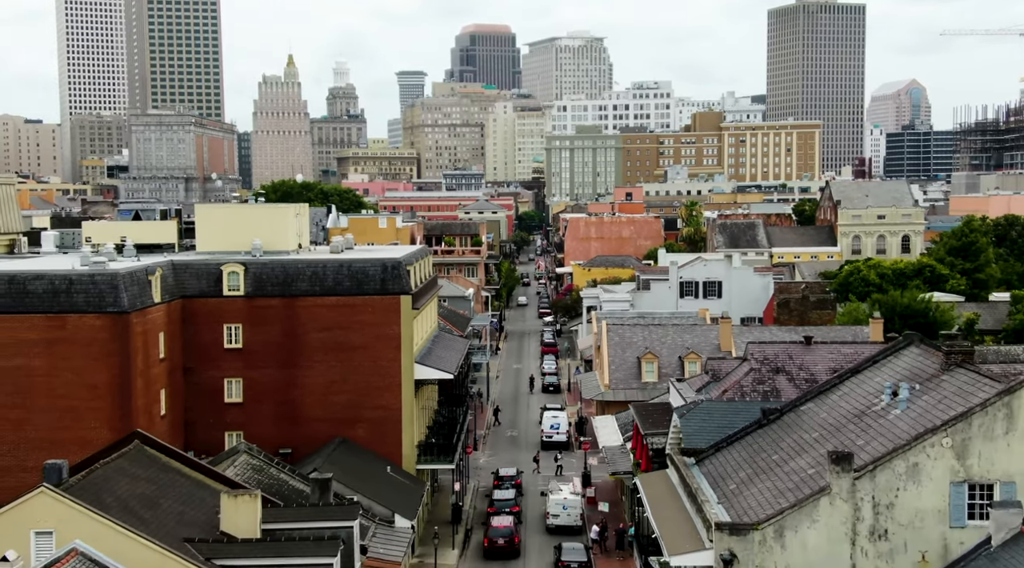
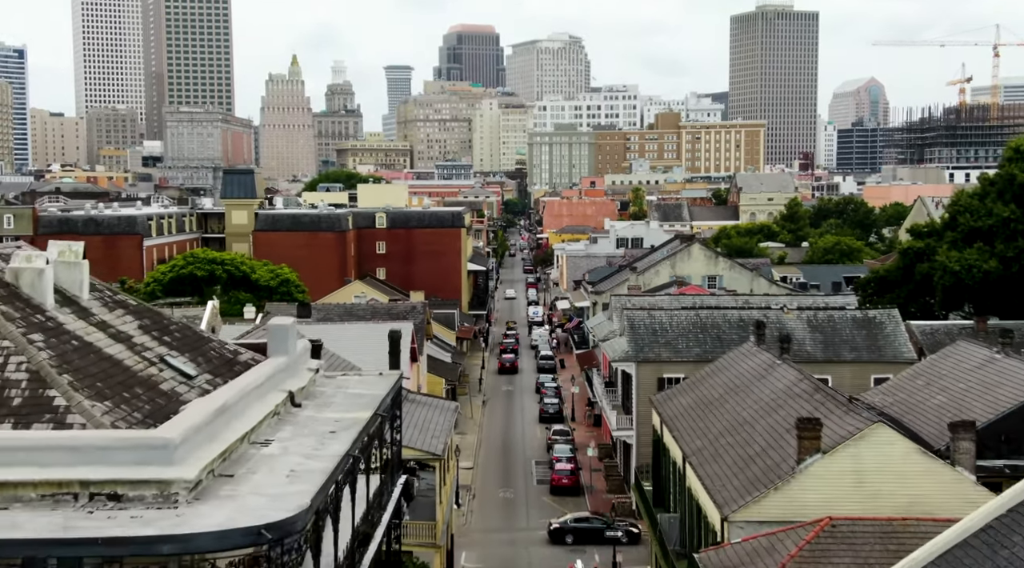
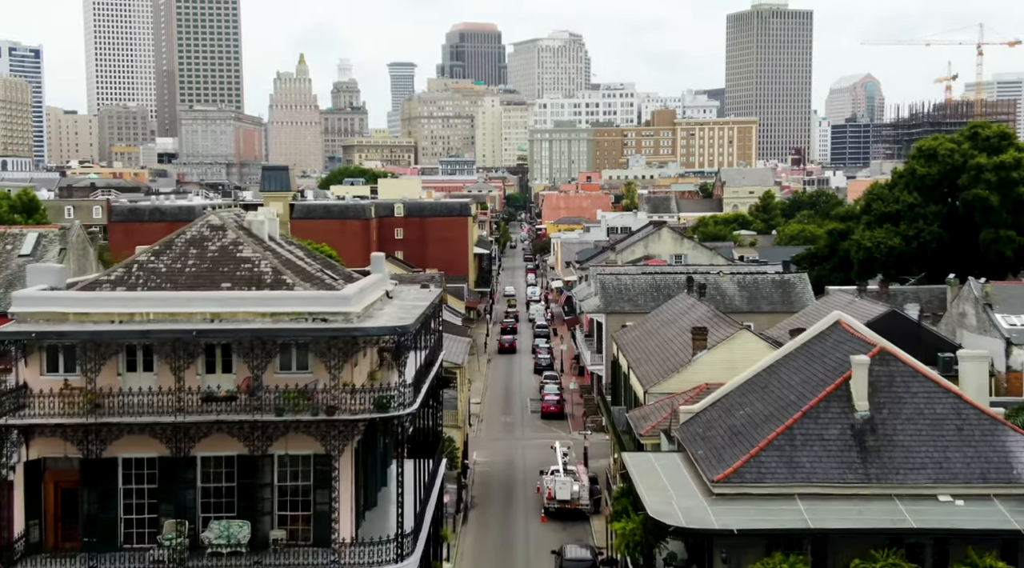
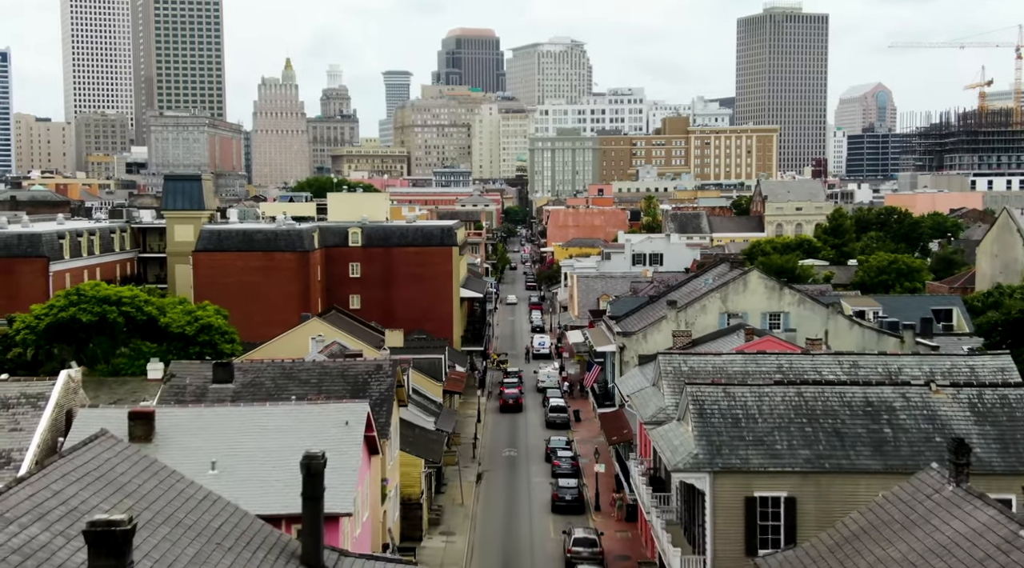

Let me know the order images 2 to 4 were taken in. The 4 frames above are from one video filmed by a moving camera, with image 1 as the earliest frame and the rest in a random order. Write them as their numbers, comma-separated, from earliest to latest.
4, 2, 3
